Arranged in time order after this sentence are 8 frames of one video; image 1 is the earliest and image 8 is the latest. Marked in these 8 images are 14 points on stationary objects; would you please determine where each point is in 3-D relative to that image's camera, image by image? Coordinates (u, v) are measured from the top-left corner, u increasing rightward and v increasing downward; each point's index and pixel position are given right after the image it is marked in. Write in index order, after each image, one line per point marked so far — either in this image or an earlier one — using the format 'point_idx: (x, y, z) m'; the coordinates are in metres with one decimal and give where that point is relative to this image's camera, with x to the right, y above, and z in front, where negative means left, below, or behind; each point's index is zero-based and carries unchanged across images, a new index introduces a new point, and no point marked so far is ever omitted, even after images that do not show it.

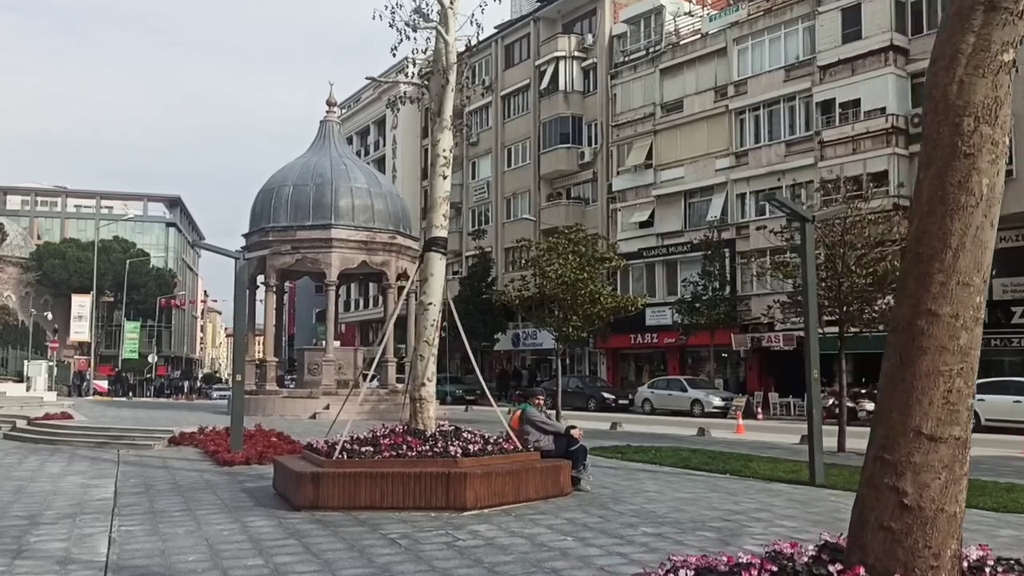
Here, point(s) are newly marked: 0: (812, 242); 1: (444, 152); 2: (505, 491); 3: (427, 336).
0: (+4.5, +0.7, +13.8) m
1: (-1.0, +1.9, +13.2) m
2: (-0.1, -2.5, +11.6) m
3: (-1.2, -0.7, +12.8) m
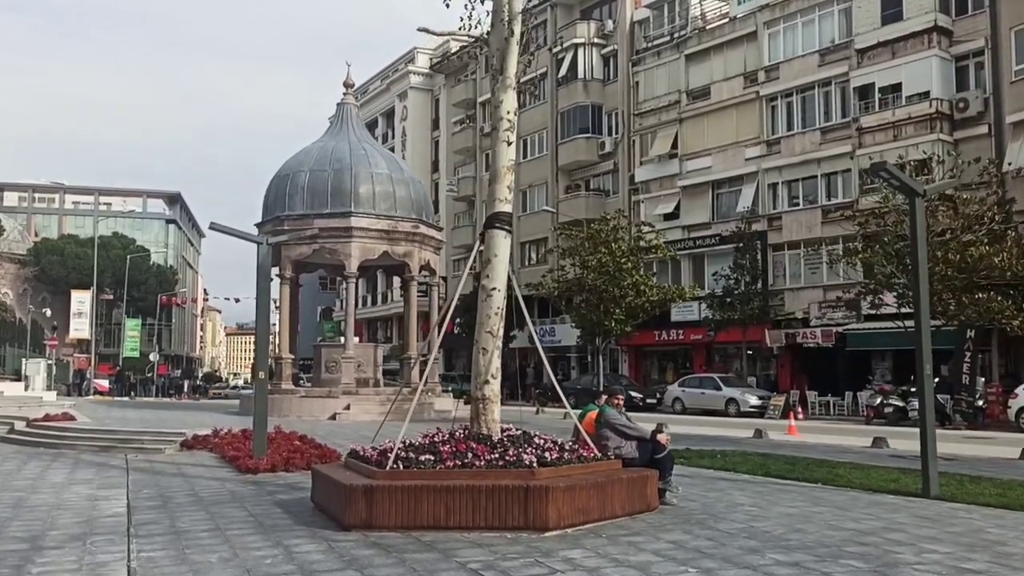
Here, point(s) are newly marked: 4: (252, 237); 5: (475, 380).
0: (+5.4, +0.9, +12.1) m
1: (-0.1, +2.1, +11.5) m
2: (+0.8, -2.3, +9.9) m
3: (-0.3, -0.5, +11.1) m
4: (-4.8, +1.0, +17.4) m
5: (-0.4, -1.1, +11.1) m
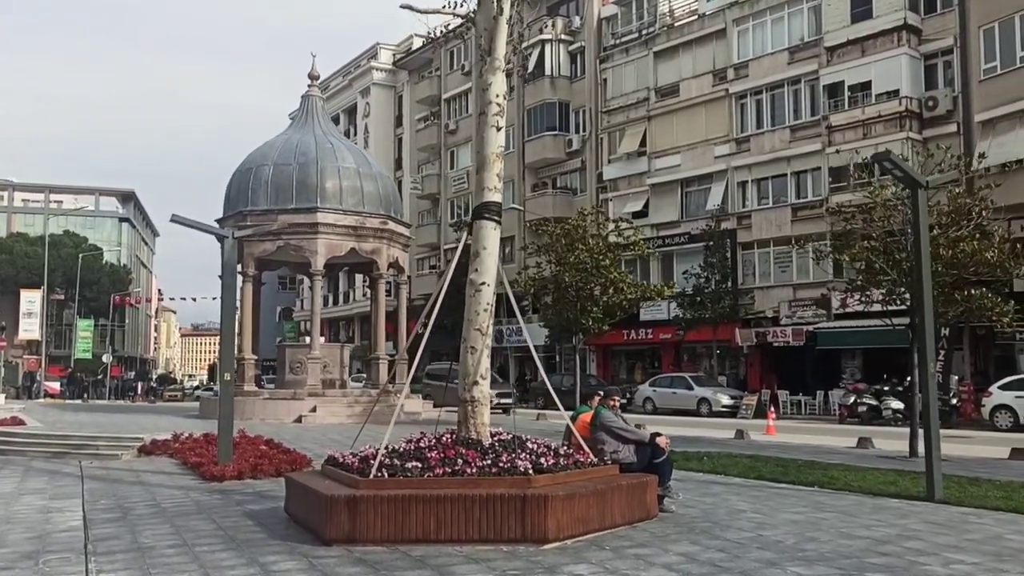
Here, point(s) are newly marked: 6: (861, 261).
0: (+5.2, +0.9, +11.7) m
1: (-0.2, +2.2, +10.8) m
2: (+0.8, -2.3, +9.2) m
3: (-0.4, -0.4, +10.4) m
4: (-5.2, +1.0, +16.5) m
5: (-0.5, -1.0, +10.4) m
6: (+6.5, +0.5, +17.1) m
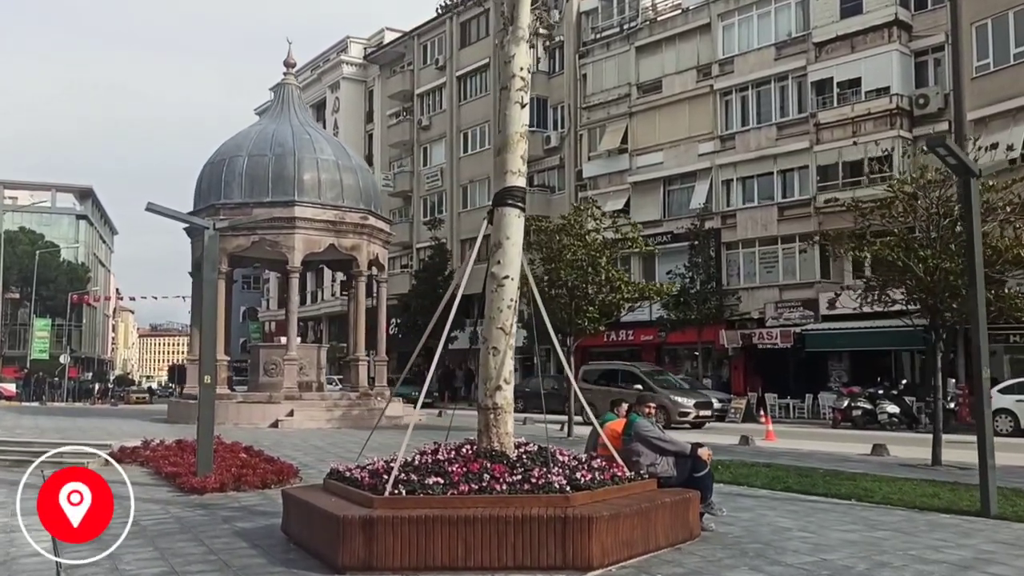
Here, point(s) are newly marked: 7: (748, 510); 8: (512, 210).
0: (+5.4, +1.0, +10.8) m
1: (+0.1, +2.3, +9.7) m
2: (+1.1, -2.2, +8.2) m
3: (-0.1, -0.3, +9.3) m
4: (-5.2, +1.1, +15.2) m
5: (-0.3, -1.0, +9.3) m
6: (+6.5, +0.5, +16.3) m
7: (+2.8, -2.6, +10.9) m
8: (0.0, +0.8, +9.5) m
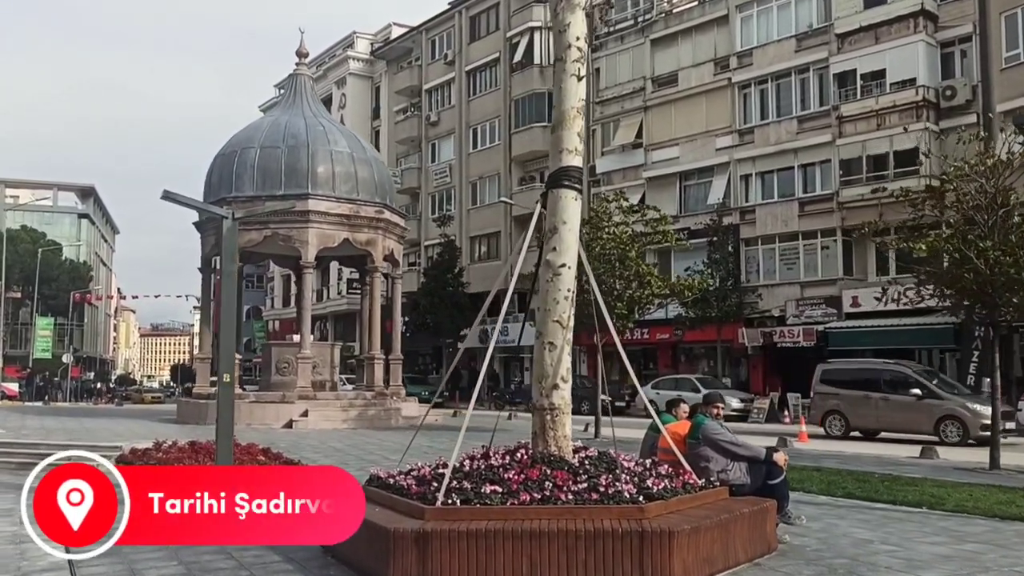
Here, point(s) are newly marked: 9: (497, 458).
0: (+6.0, +1.1, +10.0) m
1: (+0.6, +2.4, +8.9) m
2: (+1.6, -2.1, +7.4) m
3: (+0.4, -0.2, +8.5) m
4: (-4.7, +1.2, +14.4) m
5: (+0.3, -0.9, +8.5) m
6: (+7.0, +0.6, +15.5) m
7: (+3.3, -2.5, +10.1) m
8: (+0.5, +0.9, +8.7) m
9: (-0.1, -1.5, +8.3) m
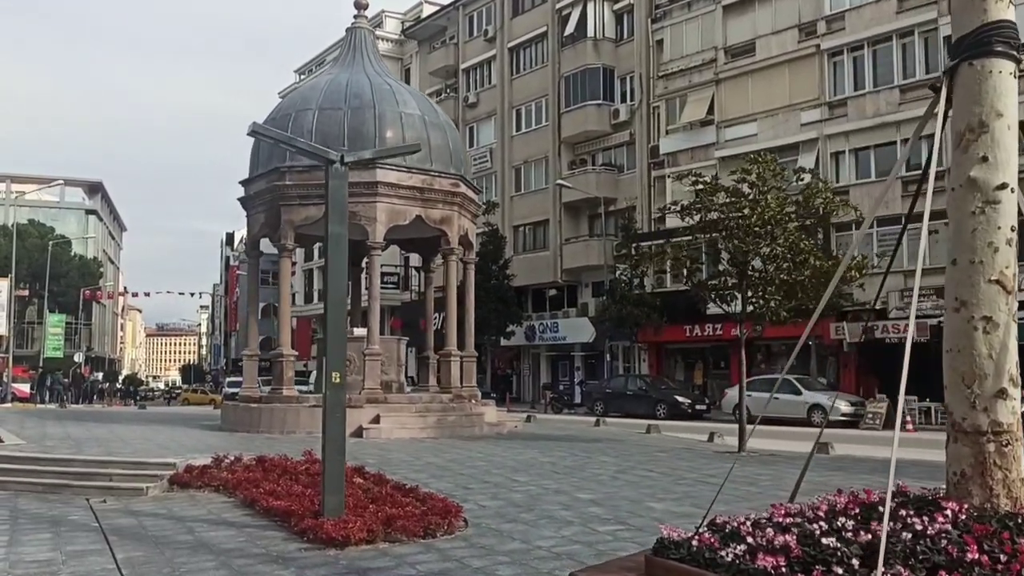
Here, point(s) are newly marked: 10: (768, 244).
0: (+8.2, +1.4, +6.4) m
1: (+2.8, +2.7, +5.4) m
2: (+3.8, -1.8, +3.8) m
3: (+2.6, +0.1, +5.0) m
4: (-2.4, +1.5, +10.9) m
5: (+2.5, -0.5, +5.0) m
6: (+9.2, +1.0, +11.9) m
7: (+5.5, -2.2, +6.5) m
8: (+2.7, +1.2, +5.2) m
9: (+2.1, -1.2, +4.8) m
10: (+4.7, +0.8, +17.9) m
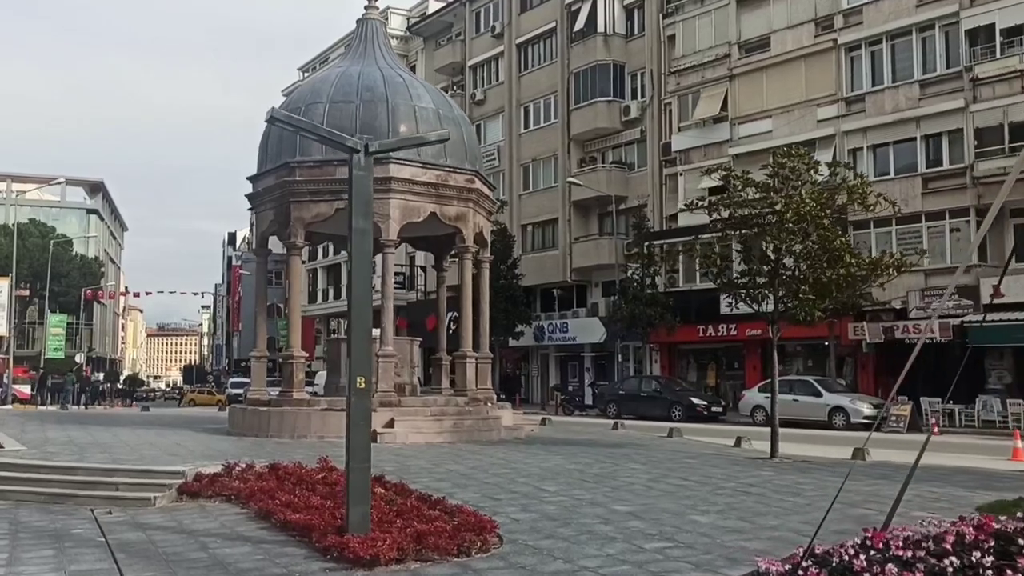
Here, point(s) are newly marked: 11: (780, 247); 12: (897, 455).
0: (+8.5, +1.4, +5.7) m
1: (+3.2, +2.7, +4.7) m
2: (+4.2, -1.7, +3.2) m
3: (+3.0, +0.1, +4.3) m
4: (-2.1, +1.5, +10.2) m
5: (+2.8, -0.5, +4.3) m
6: (+9.6, +1.0, +11.2) m
7: (+5.9, -2.1, +5.8) m
8: (+3.1, +1.3, +4.5) m
9: (+2.4, -1.2, +4.1) m
10: (+5.1, +0.8, +17.2) m
11: (+4.7, +0.7, +17.2) m
12: (+6.7, -2.9, +16.3) m
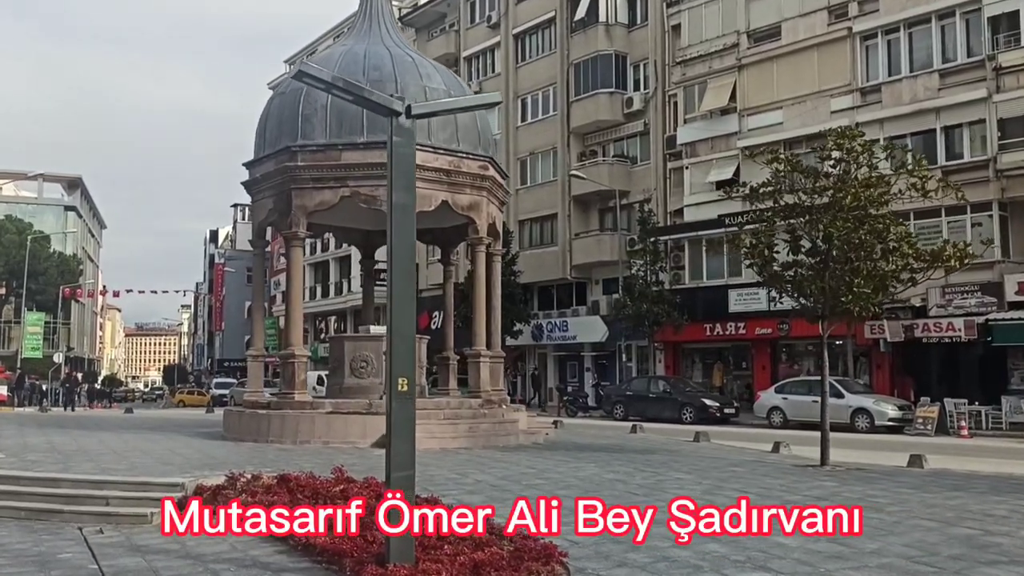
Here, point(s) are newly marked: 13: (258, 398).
0: (+9.2, +1.6, +4.6) m
1: (+3.9, +2.8, +3.4) m
2: (+4.9, -1.6, +1.9) m
3: (+3.7, +0.2, +3.0) m
4: (-1.5, +1.7, +8.8) m
5: (+3.5, -0.4, +3.0) m
6: (+10.2, +1.1, +10.1) m
7: (+6.5, -2.0, +4.6) m
8: (+3.8, +1.4, +3.2) m
9: (+3.1, -1.1, +2.8) m
10: (+5.5, +0.9, +15.9) m
11: (+5.2, +0.8, +16.0) m
12: (+7.2, -2.8, +15.1) m
13: (-5.2, -2.3, +19.1) m
